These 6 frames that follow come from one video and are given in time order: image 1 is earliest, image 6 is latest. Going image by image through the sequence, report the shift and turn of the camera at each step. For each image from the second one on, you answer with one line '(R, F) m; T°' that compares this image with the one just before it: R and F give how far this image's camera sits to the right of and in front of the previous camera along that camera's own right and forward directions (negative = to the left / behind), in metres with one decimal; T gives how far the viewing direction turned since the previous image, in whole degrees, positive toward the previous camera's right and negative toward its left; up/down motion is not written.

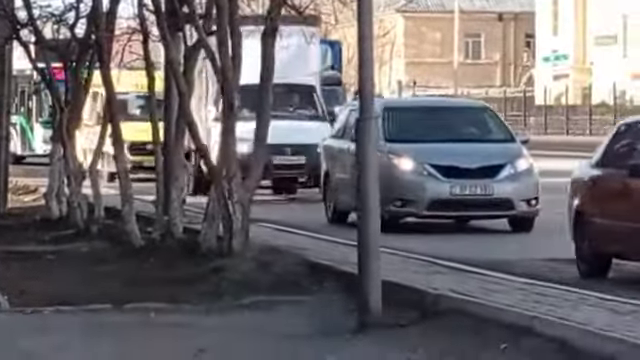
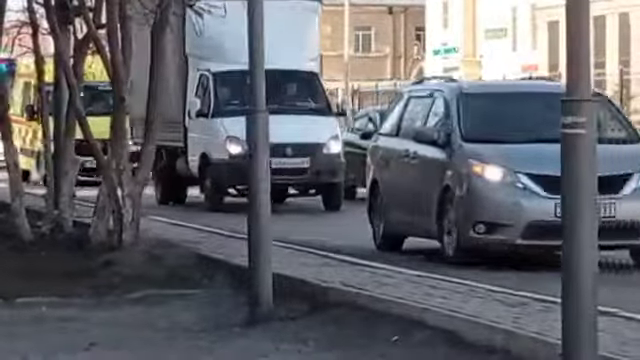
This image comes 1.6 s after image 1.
(0.0, 0.0) m; +3°
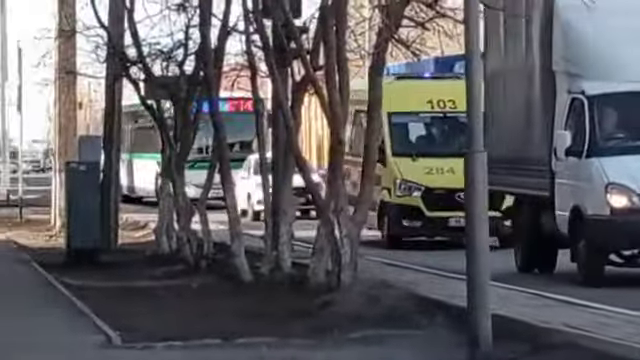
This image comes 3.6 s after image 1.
(-0.1, -0.1) m; -5°
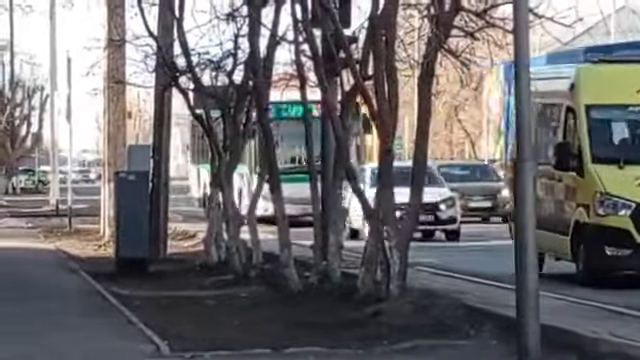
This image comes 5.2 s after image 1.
(-0.1, 0.0) m; -1°
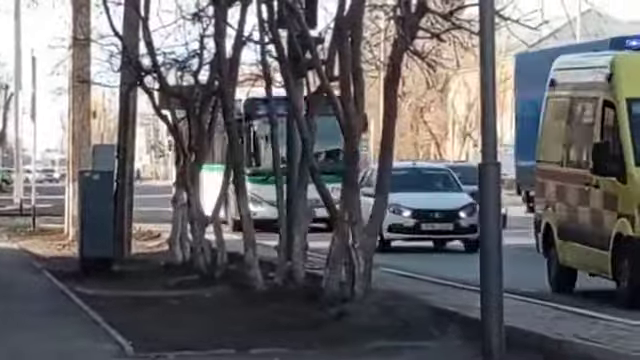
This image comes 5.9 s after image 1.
(0.0, 0.0) m; +1°
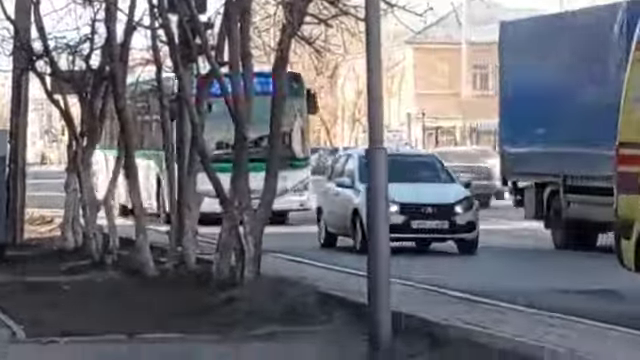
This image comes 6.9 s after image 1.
(+0.3, -0.1) m; +2°
